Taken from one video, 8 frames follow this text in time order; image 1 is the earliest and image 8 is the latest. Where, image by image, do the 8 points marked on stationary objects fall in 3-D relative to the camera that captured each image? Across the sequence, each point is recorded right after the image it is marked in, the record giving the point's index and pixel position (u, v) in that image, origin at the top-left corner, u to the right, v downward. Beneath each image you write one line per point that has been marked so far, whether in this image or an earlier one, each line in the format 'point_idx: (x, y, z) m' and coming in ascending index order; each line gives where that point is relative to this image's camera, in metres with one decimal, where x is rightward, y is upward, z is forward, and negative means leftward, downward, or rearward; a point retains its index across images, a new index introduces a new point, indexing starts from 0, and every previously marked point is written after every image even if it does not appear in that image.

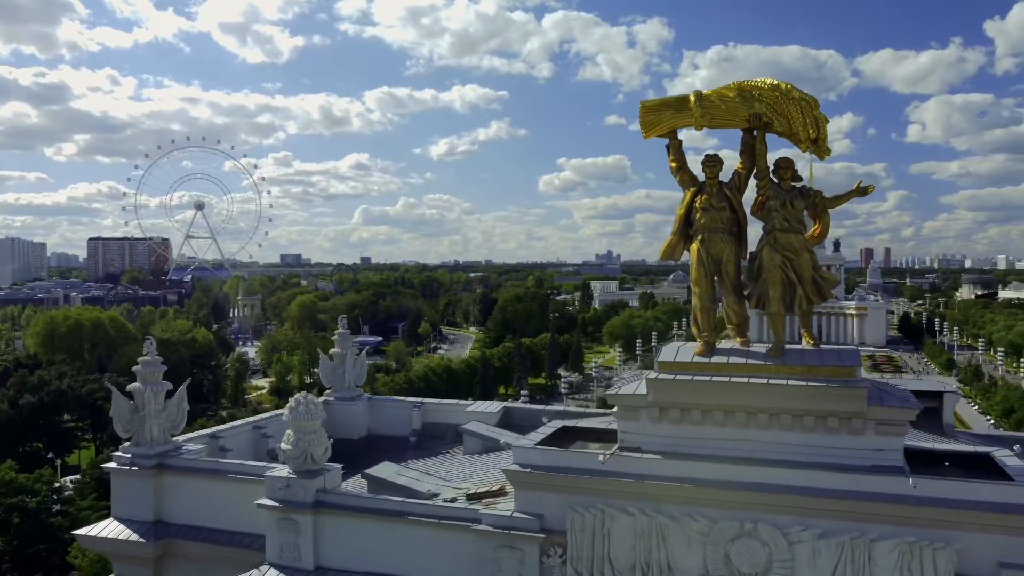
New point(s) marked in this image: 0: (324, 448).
0: (-2.2, -1.9, +9.8) m
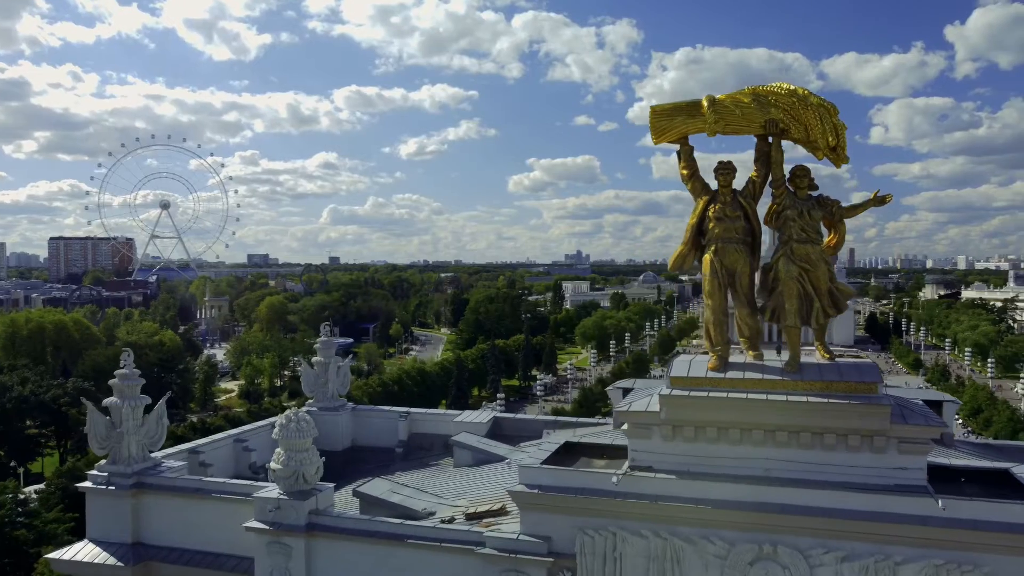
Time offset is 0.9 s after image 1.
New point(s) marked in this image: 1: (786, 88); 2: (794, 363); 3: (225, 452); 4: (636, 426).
0: (-2.2, -2.0, +9.3) m
1: (+2.7, +1.9, +8.0) m
2: (+2.7, -0.7, +8.0) m
3: (-4.6, -2.7, +13.3) m
4: (+1.2, -1.4, +8.1) m
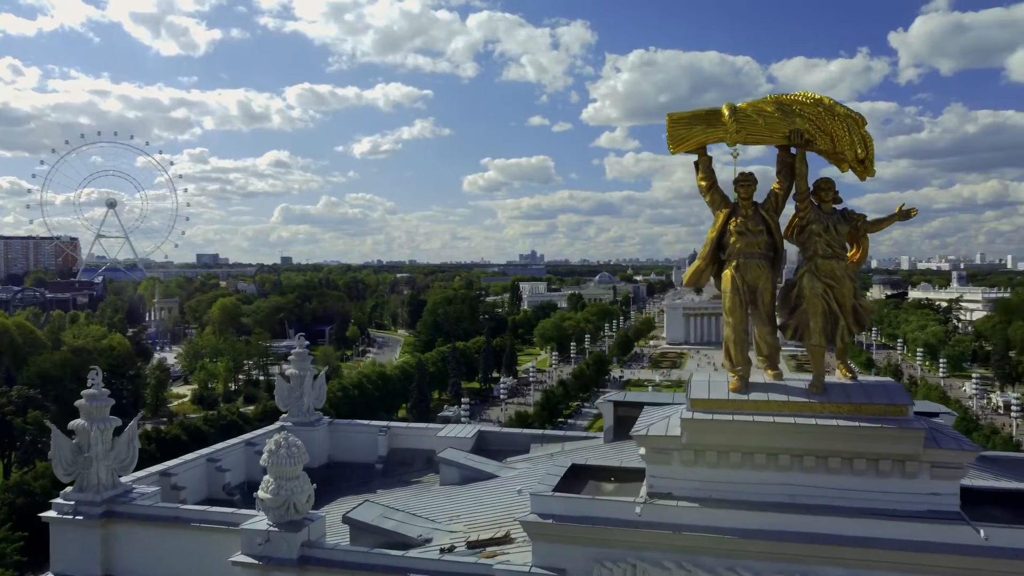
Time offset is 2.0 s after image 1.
0: (-2.2, -2.2, +8.7) m
1: (+2.8, +1.8, +7.7) m
2: (+2.8, -0.9, +7.7) m
3: (-4.8, -2.8, +12.6) m
4: (+1.3, -1.5, +7.7) m
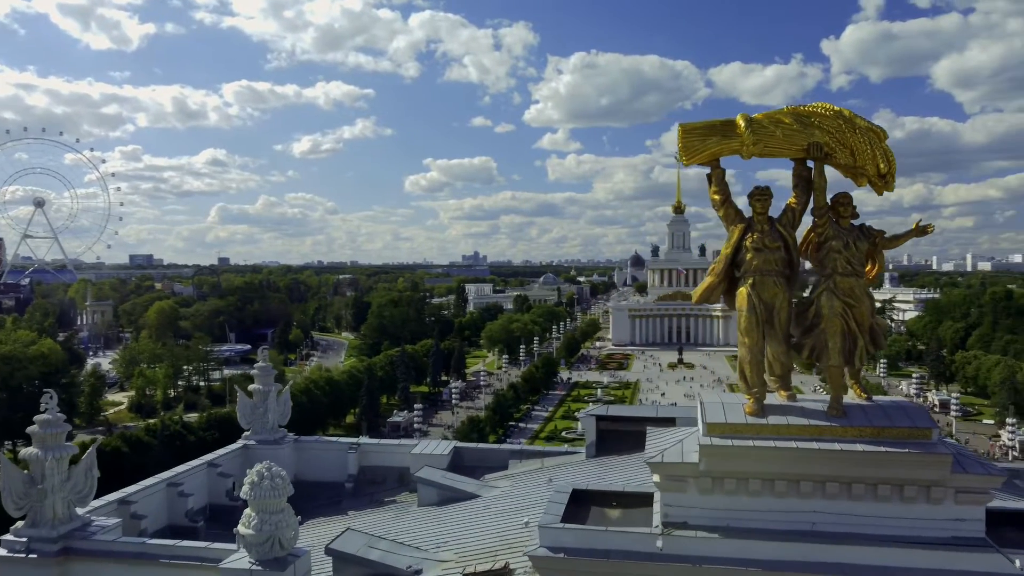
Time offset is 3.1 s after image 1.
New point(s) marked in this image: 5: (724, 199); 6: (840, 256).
0: (-2.2, -2.4, +8.1) m
1: (+2.9, +1.6, +7.4) m
2: (+2.9, -1.1, +7.4) m
3: (-5.0, -3.0, +11.7) m
4: (+1.4, -1.7, +7.4) m
5: (+2.0, +0.8, +7.6) m
6: (+2.9, +0.3, +7.3) m
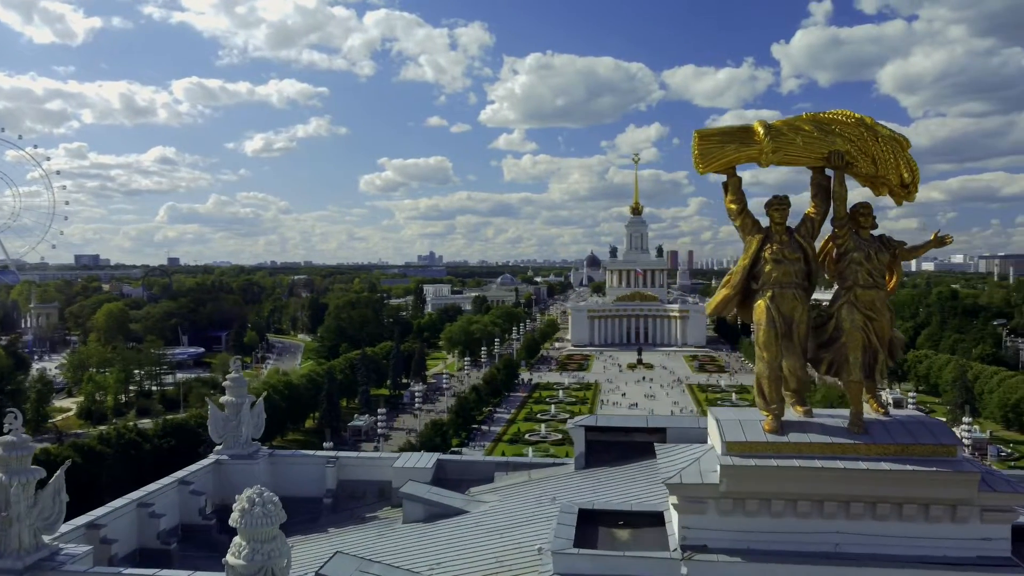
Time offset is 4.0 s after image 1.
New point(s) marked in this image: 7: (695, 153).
0: (-2.1, -2.5, +7.6) m
1: (+2.9, +1.5, +7.2) m
2: (+3.0, -1.2, +7.2) m
3: (-5.1, -3.1, +11.1) m
4: (+1.5, -1.8, +7.0) m
5: (+2.0, +0.7, +7.4) m
6: (+3.0, +0.2, +7.1) m
7: (+1.6, +1.2, +7.2) m
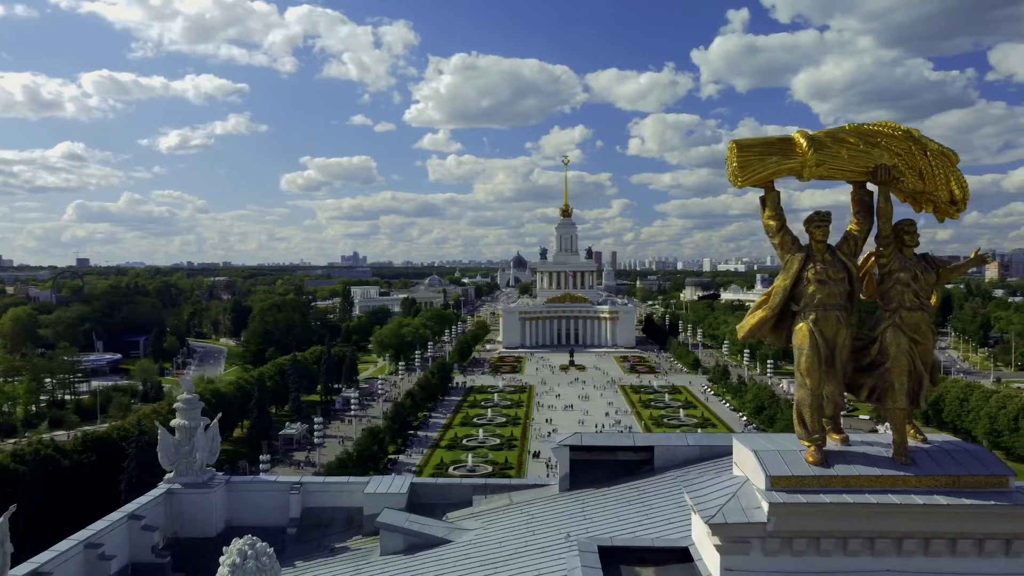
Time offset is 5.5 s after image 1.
0: (-1.9, -2.7, +6.7) m
1: (+3.1, +1.3, +6.8) m
2: (+3.2, -1.4, +6.8) m
3: (-5.2, -3.3, +9.9) m
4: (+1.7, -2.0, +6.5) m
5: (+2.2, +0.5, +6.9) m
6: (+3.2, 0.0, +6.7) m
7: (+1.8, +1.0, +6.7) m
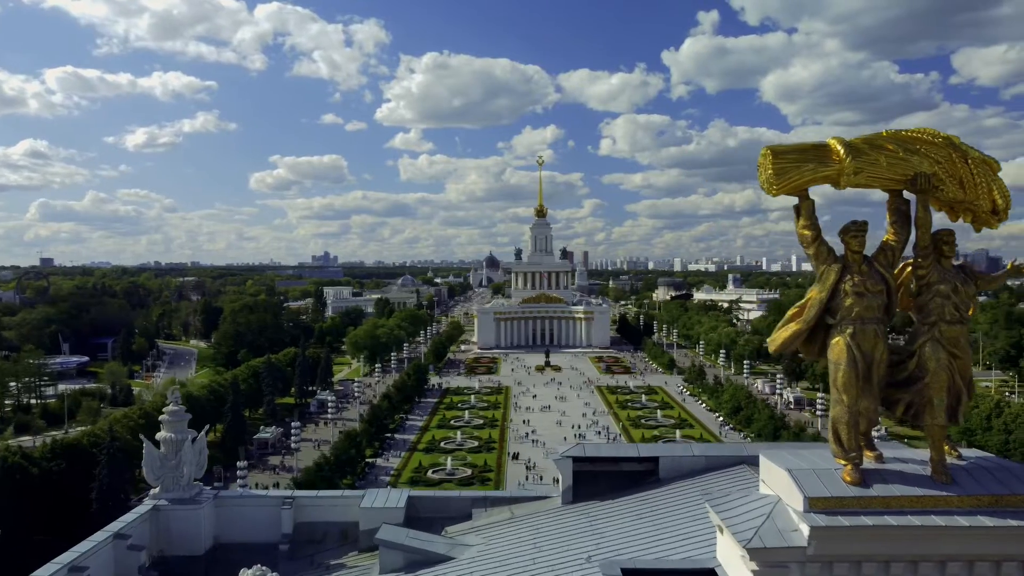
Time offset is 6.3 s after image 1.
0: (-1.7, -2.8, +6.3) m
1: (+3.3, +1.2, +6.6) m
2: (+3.4, -1.5, +6.5) m
3: (-5.1, -3.4, +9.4) m
4: (+1.9, -2.1, +6.2) m
5: (+2.4, +0.4, +6.6) m
6: (+3.4, -0.1, +6.5) m
7: (+2.0, +0.9, +6.4) m
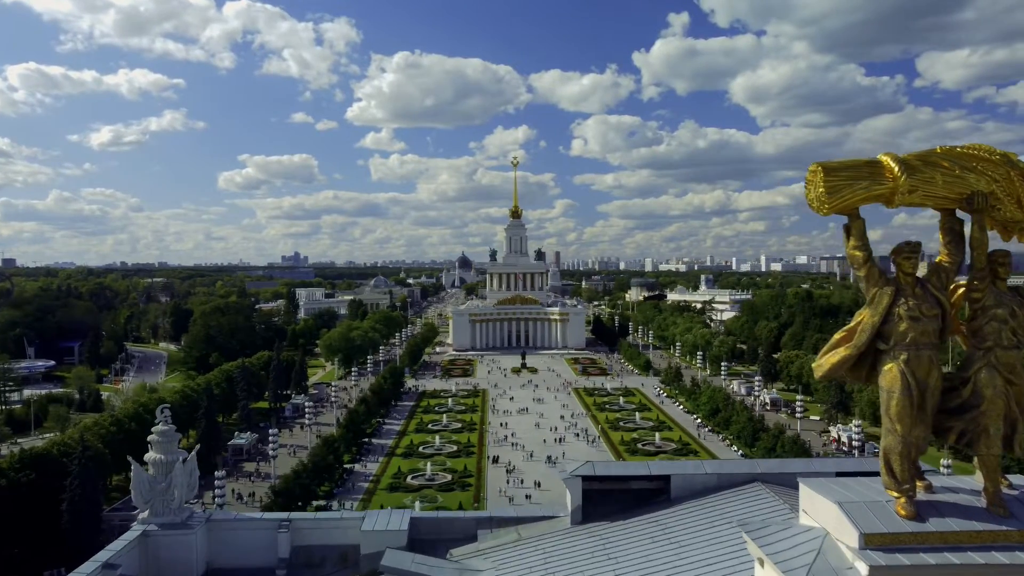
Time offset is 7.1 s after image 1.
0: (-1.4, -3.0, +5.8) m
1: (+3.6, +1.0, +6.3) m
2: (+3.7, -1.6, +6.3) m
3: (-5.0, -3.6, +8.8) m
4: (+2.2, -2.3, +5.9) m
5: (+2.7, +0.3, +6.3) m
6: (+3.7, -0.3, +6.2) m
7: (+2.3, +0.7, +6.1) m
